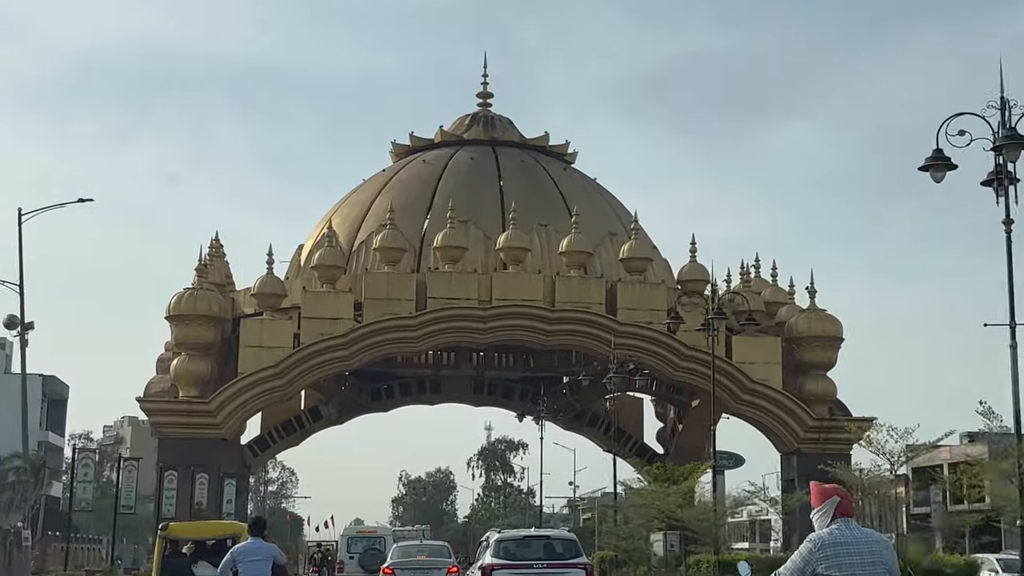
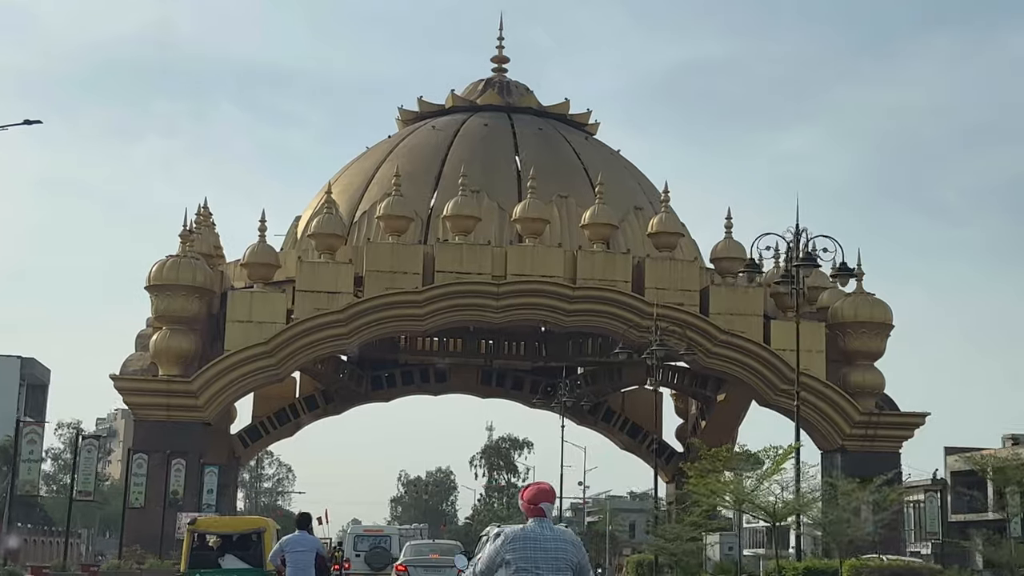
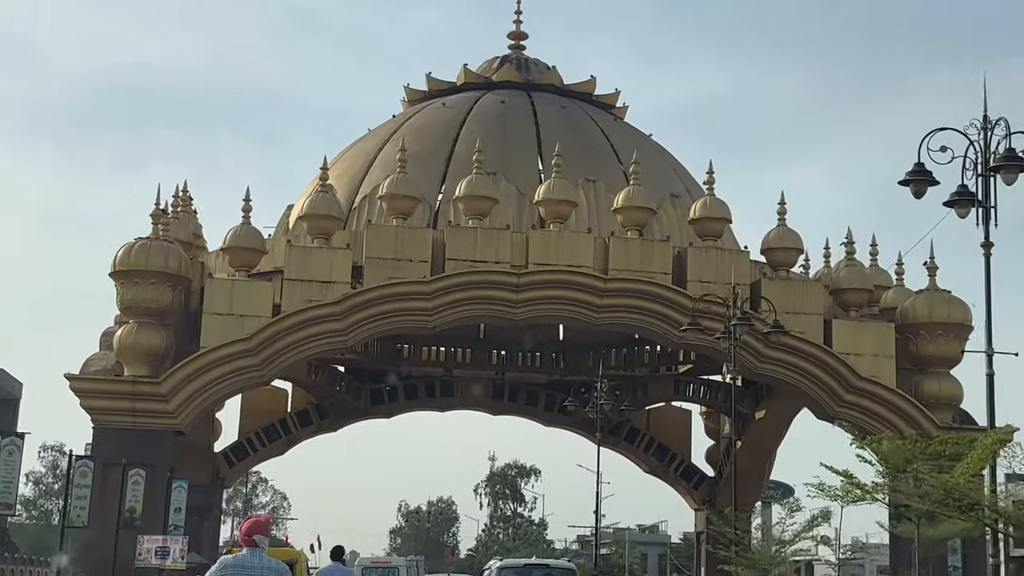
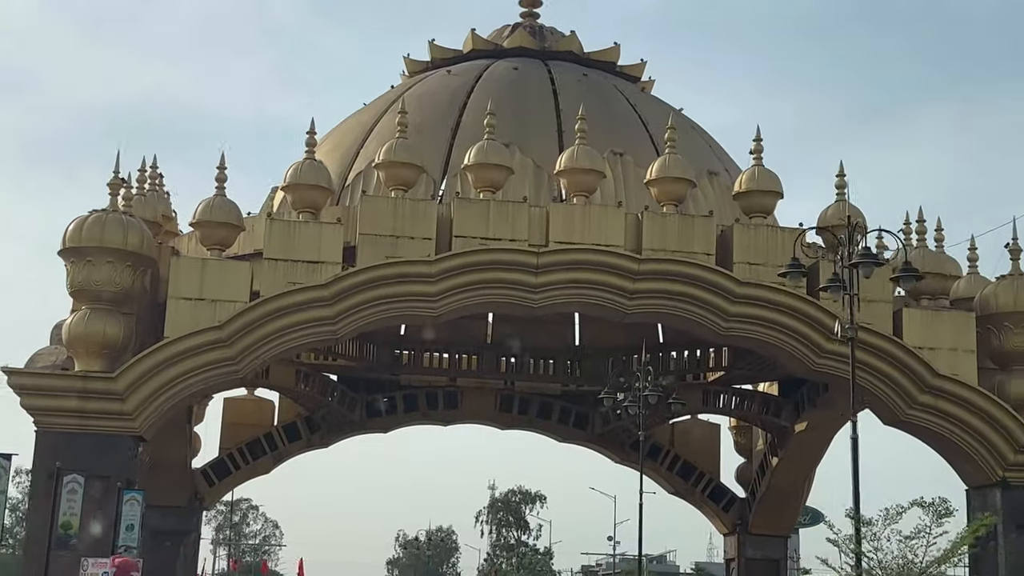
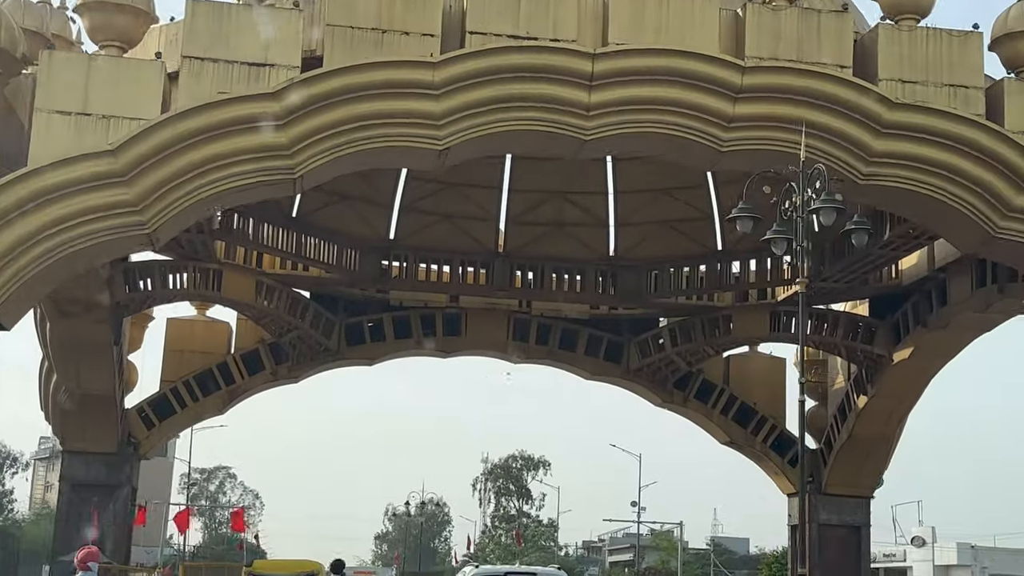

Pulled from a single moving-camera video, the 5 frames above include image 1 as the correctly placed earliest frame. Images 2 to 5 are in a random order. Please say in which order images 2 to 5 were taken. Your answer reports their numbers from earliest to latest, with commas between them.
2, 3, 4, 5
